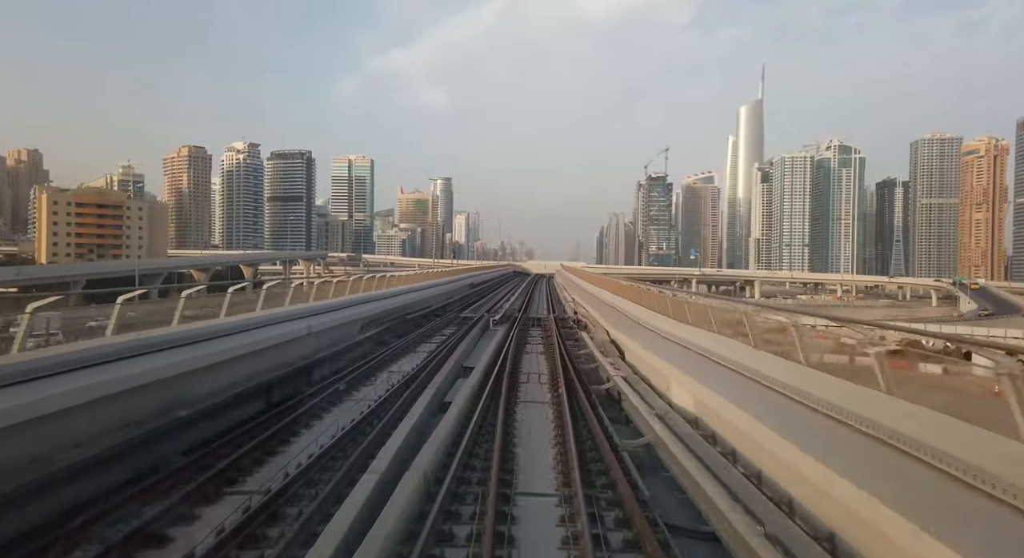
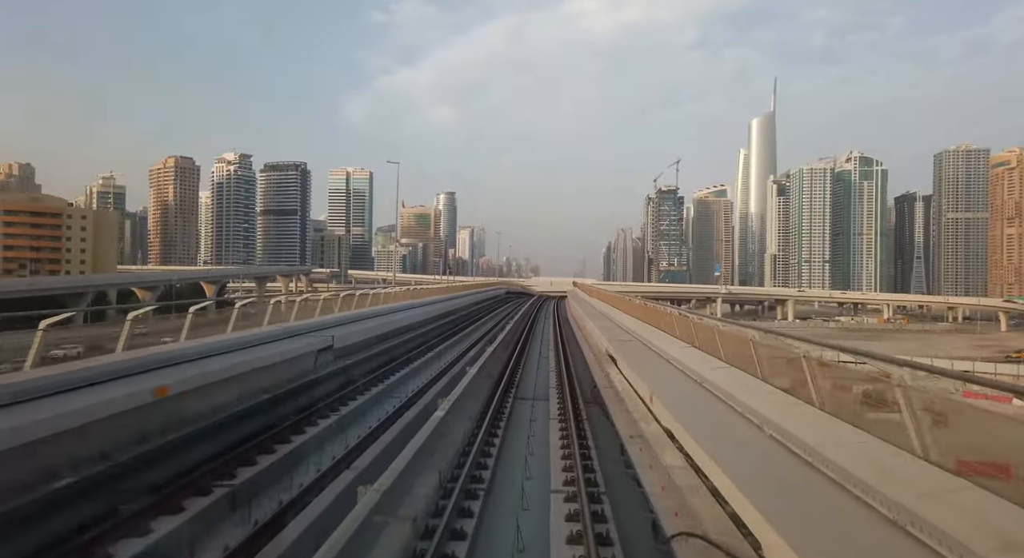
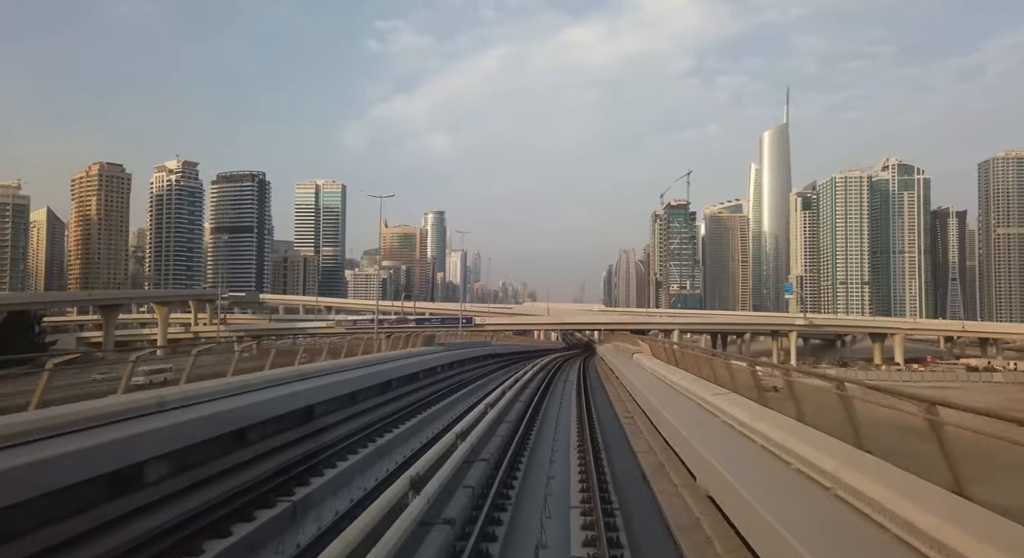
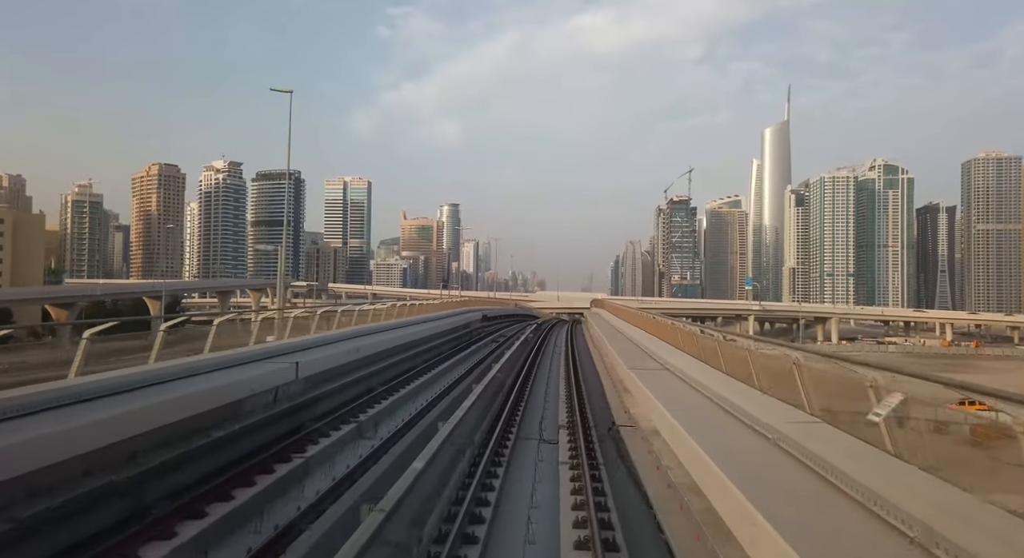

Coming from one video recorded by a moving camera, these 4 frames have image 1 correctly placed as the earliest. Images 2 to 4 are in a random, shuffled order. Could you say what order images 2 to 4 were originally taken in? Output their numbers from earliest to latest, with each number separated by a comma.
2, 4, 3
